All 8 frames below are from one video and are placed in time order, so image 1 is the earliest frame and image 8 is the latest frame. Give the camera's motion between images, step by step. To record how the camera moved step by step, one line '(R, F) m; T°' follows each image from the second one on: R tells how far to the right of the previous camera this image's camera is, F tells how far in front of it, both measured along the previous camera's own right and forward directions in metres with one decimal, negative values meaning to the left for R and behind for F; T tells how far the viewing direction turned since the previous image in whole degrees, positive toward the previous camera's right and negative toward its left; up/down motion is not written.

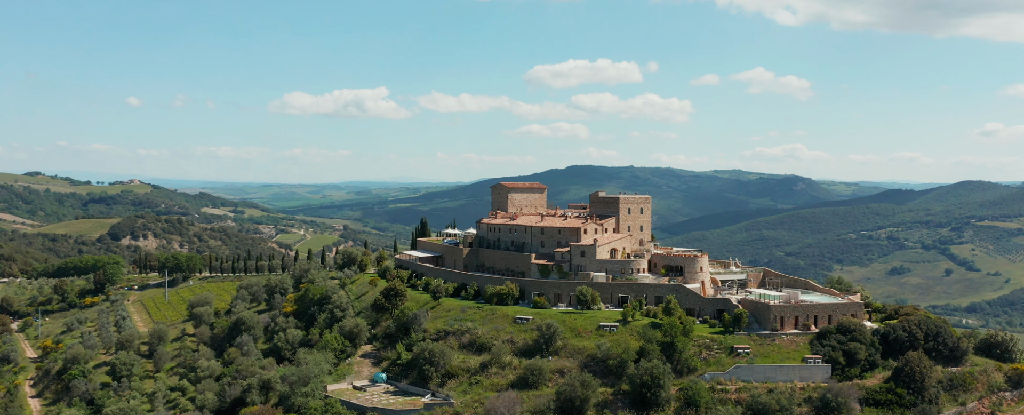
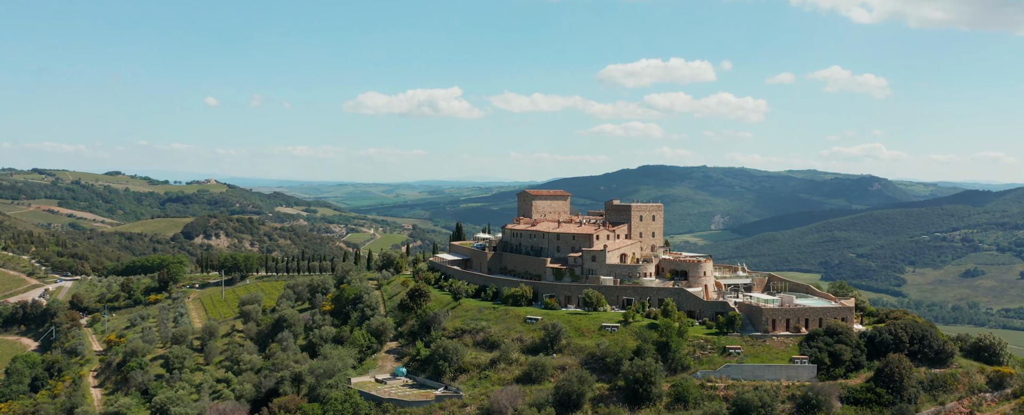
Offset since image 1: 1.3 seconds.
(+2.9, -3.7) m; -4°
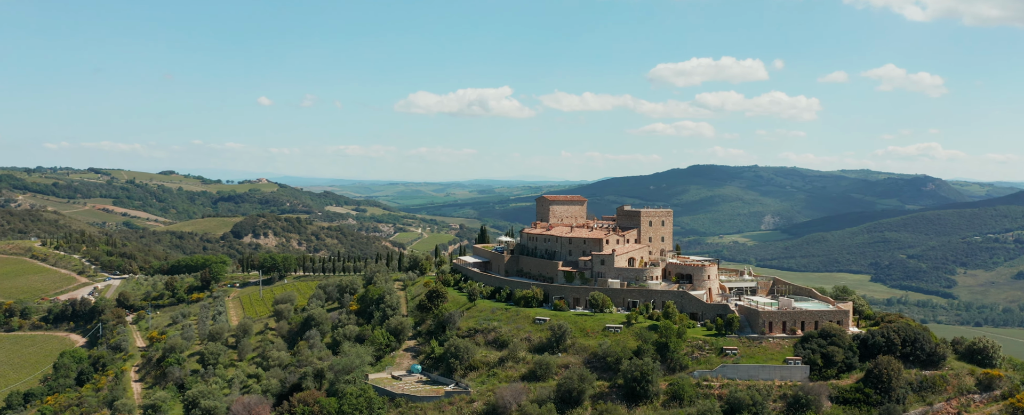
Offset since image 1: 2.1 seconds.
(+2.0, -2.7) m; -3°
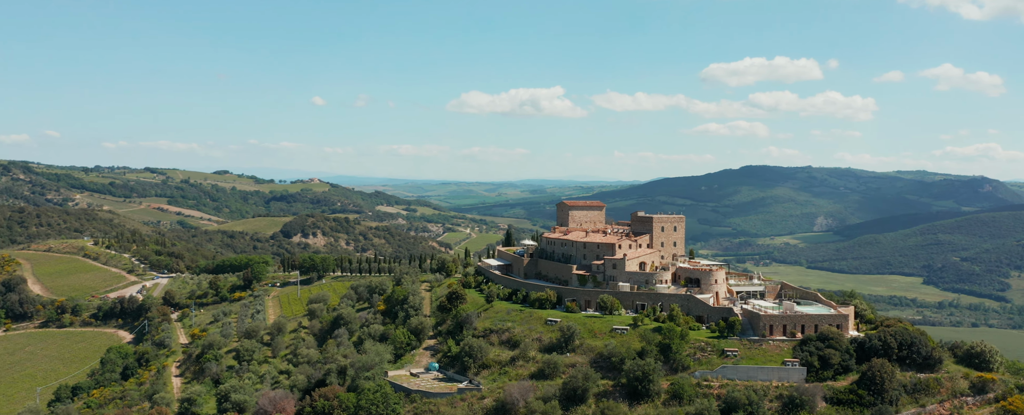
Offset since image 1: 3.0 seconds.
(+2.0, -2.6) m; -3°
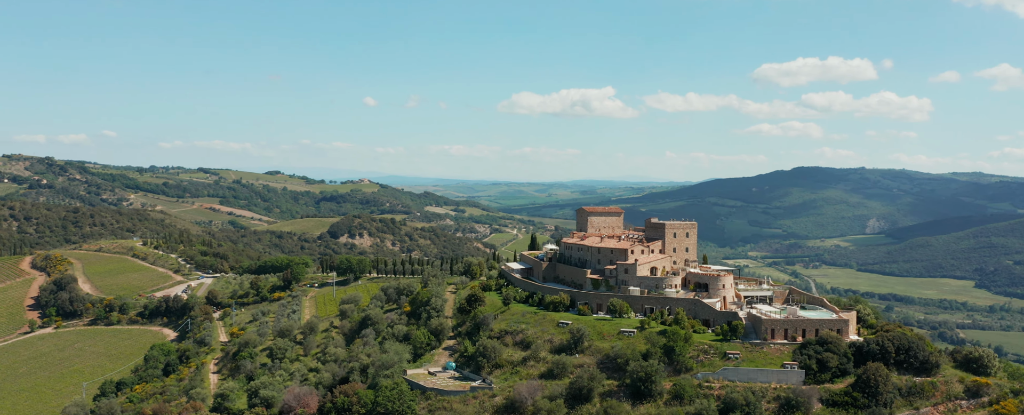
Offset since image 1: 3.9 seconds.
(+2.0, -2.6) m; -3°
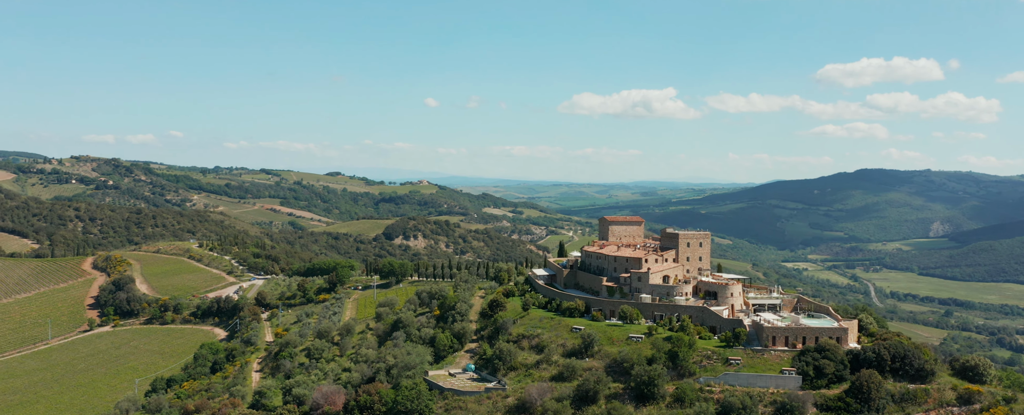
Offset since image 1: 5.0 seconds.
(+2.5, -3.4) m; -3°
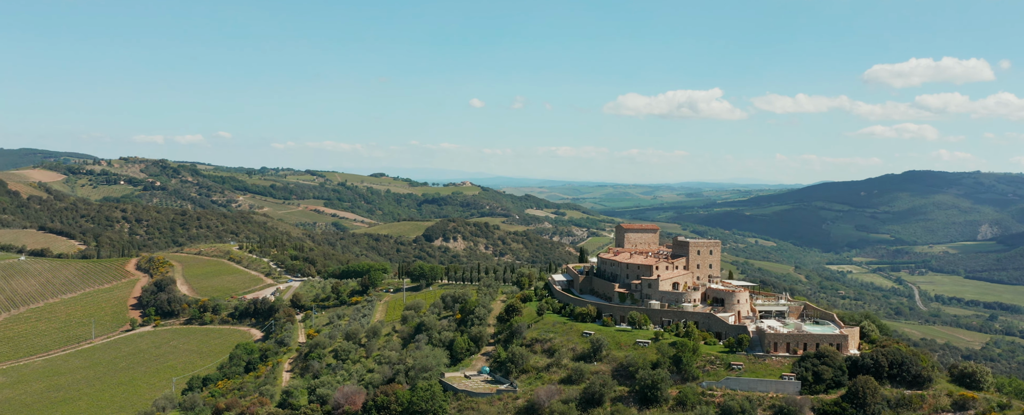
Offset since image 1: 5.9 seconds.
(+1.9, -2.6) m; -2°
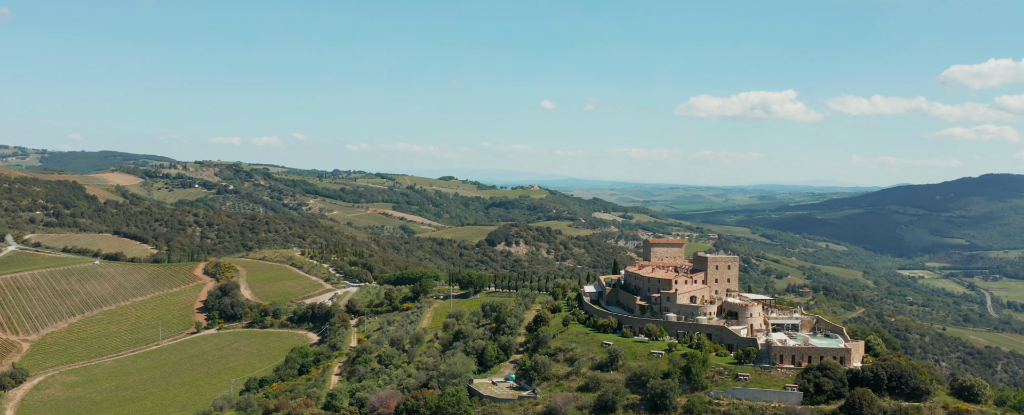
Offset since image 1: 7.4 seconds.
(+3.1, -4.5) m; -4°
